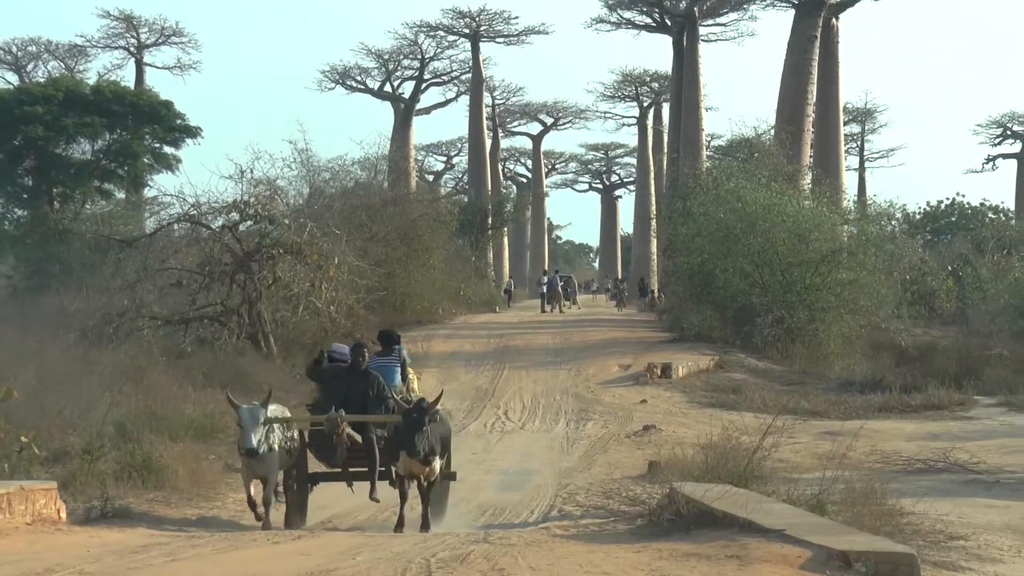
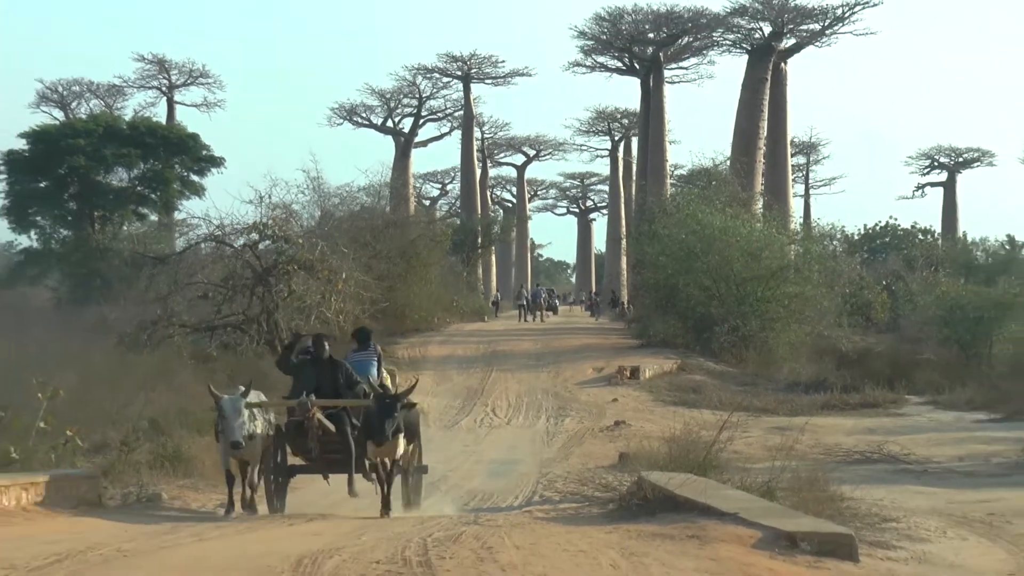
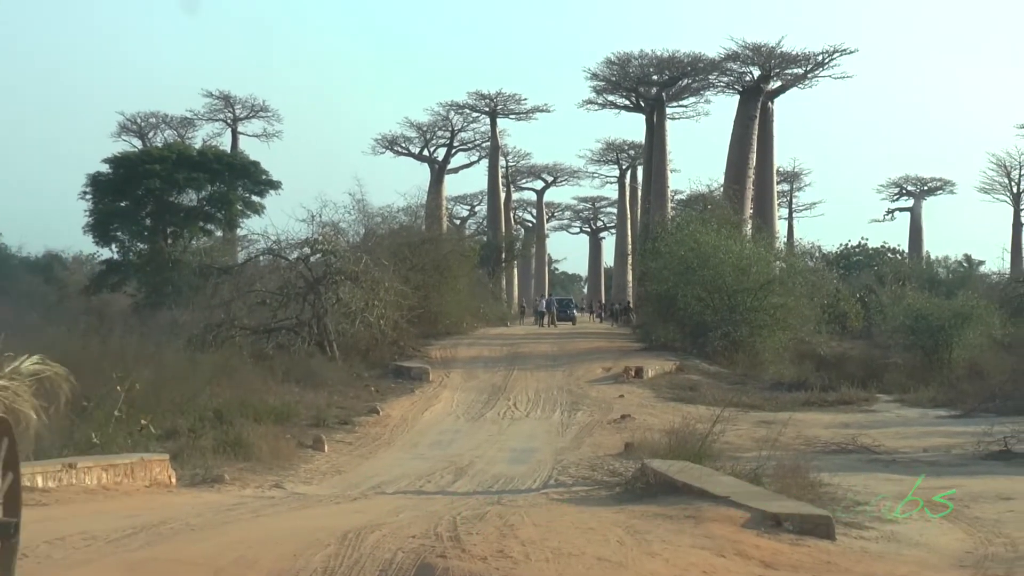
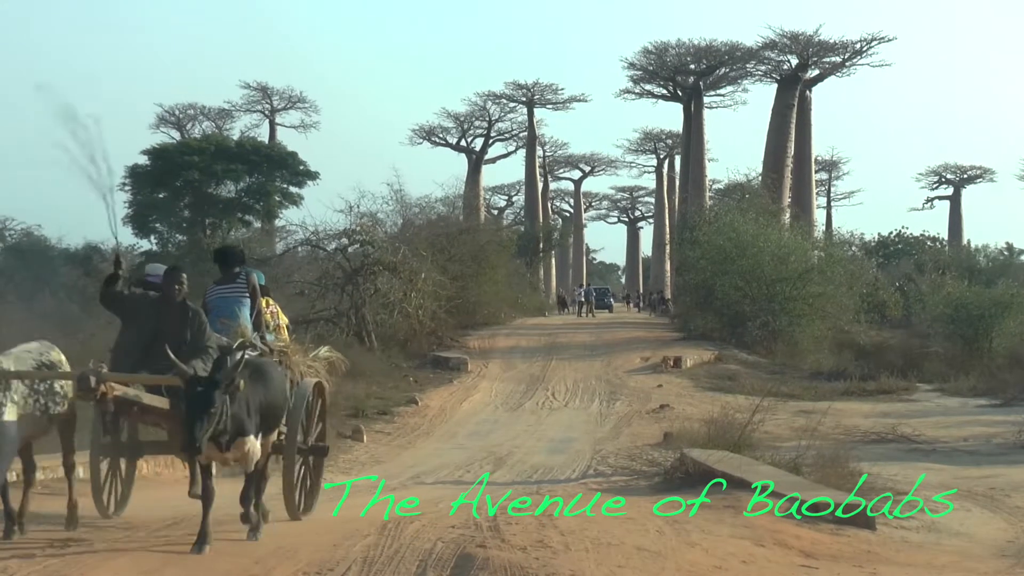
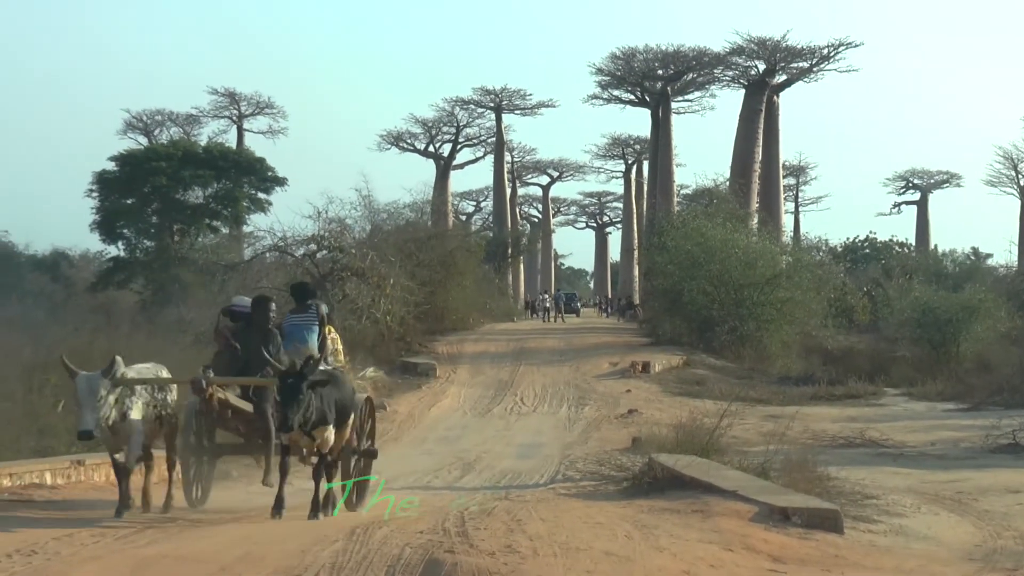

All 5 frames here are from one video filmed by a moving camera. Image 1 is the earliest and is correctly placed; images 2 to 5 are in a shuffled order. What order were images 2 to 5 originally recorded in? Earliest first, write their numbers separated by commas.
2, 5, 4, 3
